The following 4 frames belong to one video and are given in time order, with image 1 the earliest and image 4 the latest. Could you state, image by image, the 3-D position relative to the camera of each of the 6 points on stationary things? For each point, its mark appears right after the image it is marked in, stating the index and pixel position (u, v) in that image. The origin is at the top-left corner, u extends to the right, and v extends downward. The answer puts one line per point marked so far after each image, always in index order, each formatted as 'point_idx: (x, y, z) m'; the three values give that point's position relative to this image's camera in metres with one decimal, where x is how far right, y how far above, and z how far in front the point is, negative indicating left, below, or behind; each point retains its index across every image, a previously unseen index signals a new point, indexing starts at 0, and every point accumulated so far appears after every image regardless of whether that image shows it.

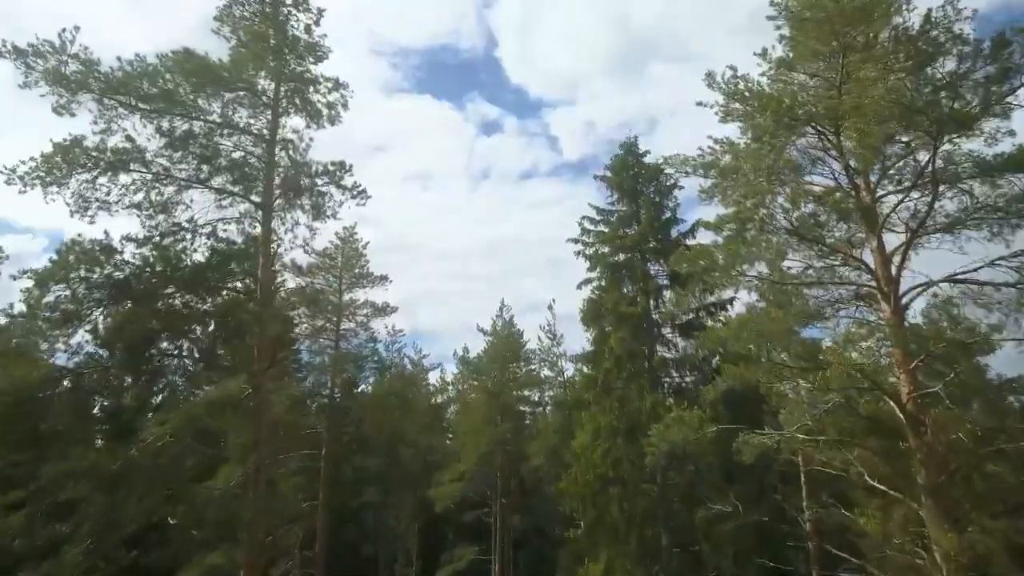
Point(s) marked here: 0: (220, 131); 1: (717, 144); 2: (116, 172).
0: (-5.2, +2.8, +14.0) m
1: (+4.5, +3.1, +17.3) m
2: (-6.5, +1.9, +12.9) m
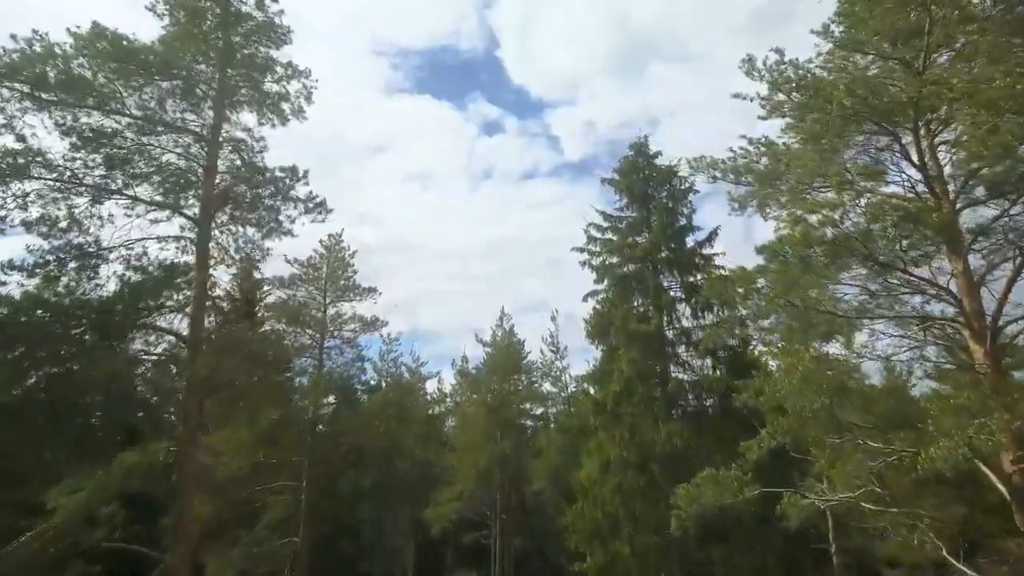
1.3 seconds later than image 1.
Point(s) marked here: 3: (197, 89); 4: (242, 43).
0: (-5.2, +2.3, +11.3) m
1: (+4.4, +2.6, +14.6) m
2: (-6.5, +1.4, +10.2) m
3: (-4.8, +3.0, +12.0) m
4: (-4.3, +3.9, +12.5) m
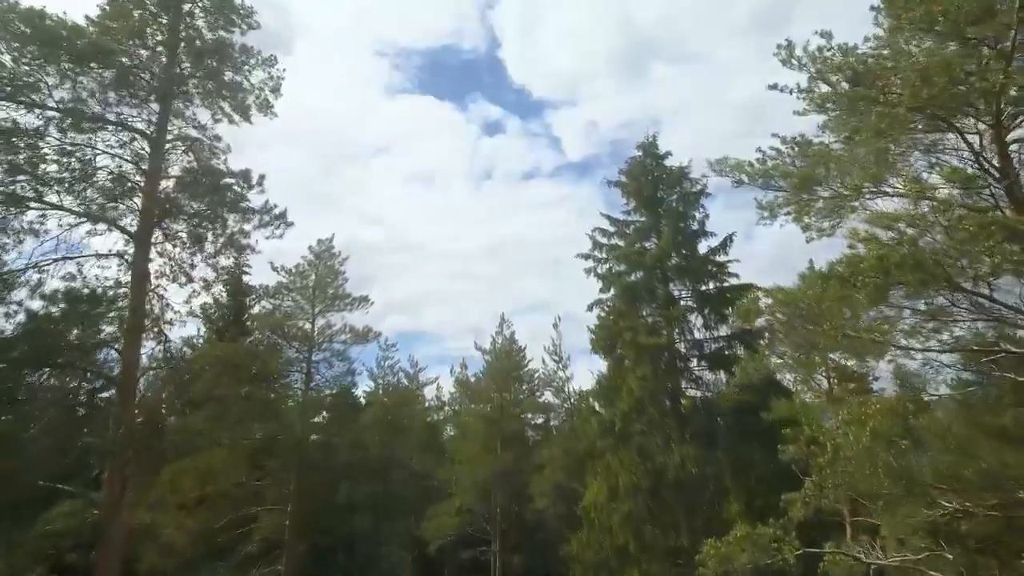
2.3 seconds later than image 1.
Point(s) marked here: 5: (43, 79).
0: (-5.2, +2.0, +9.5) m
1: (+4.4, +2.3, +12.8) m
2: (-6.5, +1.1, +8.4) m
3: (-4.8, +2.7, +10.2) m
4: (-4.3, +3.5, +10.7) m
5: (-5.5, +2.4, +9.3) m
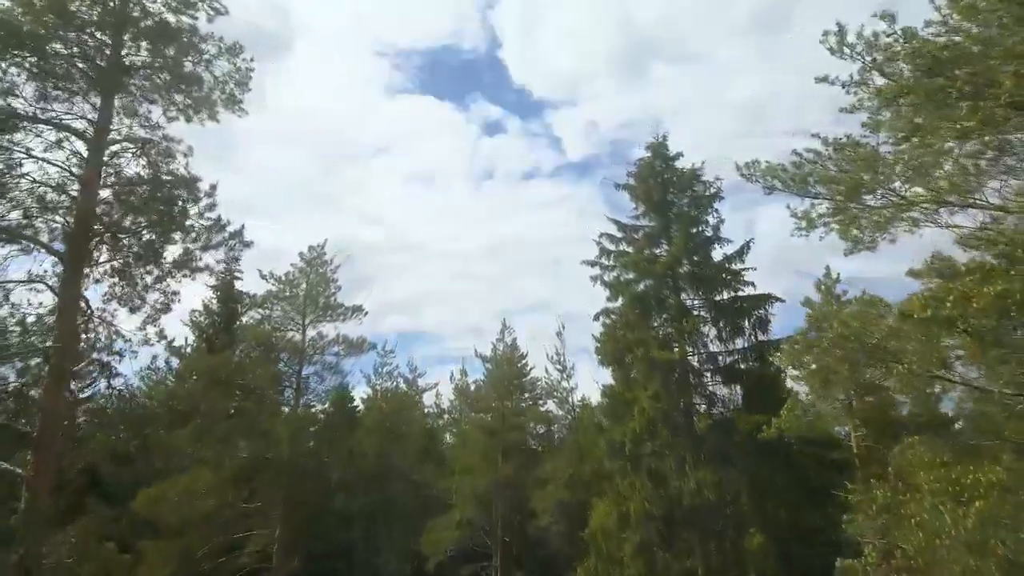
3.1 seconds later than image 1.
0: (-5.2, +1.6, +7.9) m
1: (+4.5, +2.0, +11.2) m
2: (-6.5, +0.8, +6.9) m
3: (-4.7, +2.4, +8.6) m
4: (-4.2, +3.2, +9.1) m
5: (-5.5, +2.1, +7.7) m
